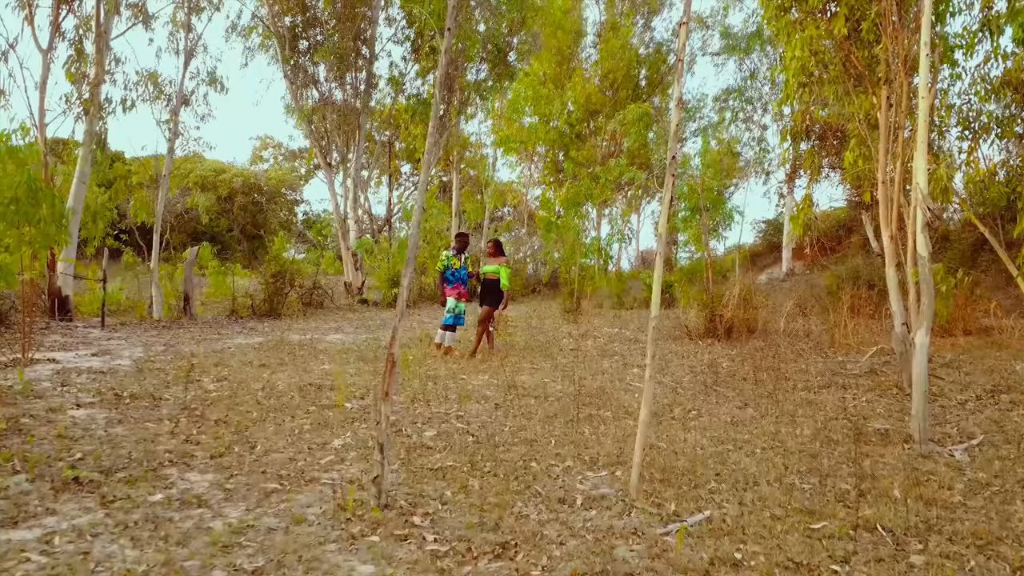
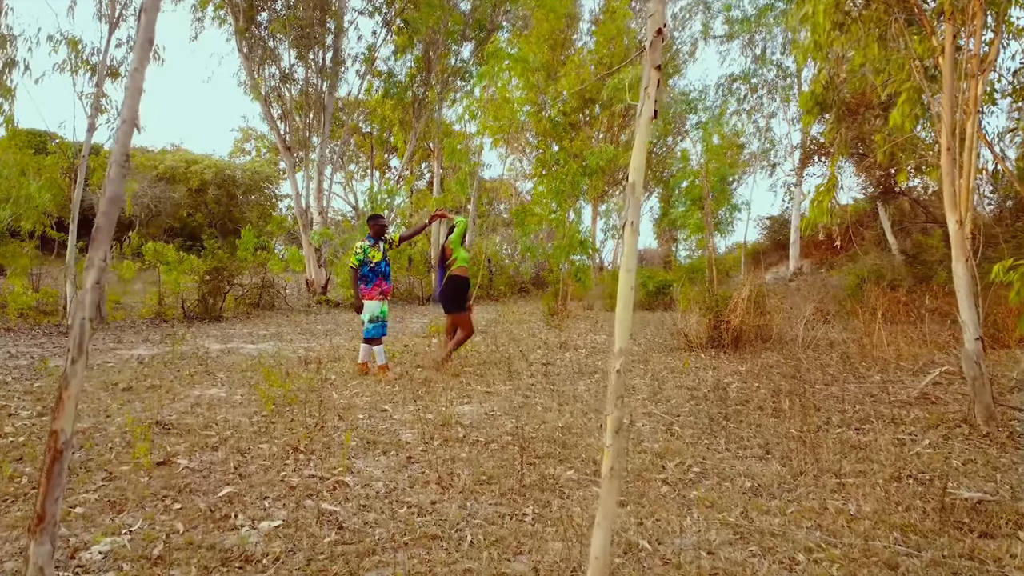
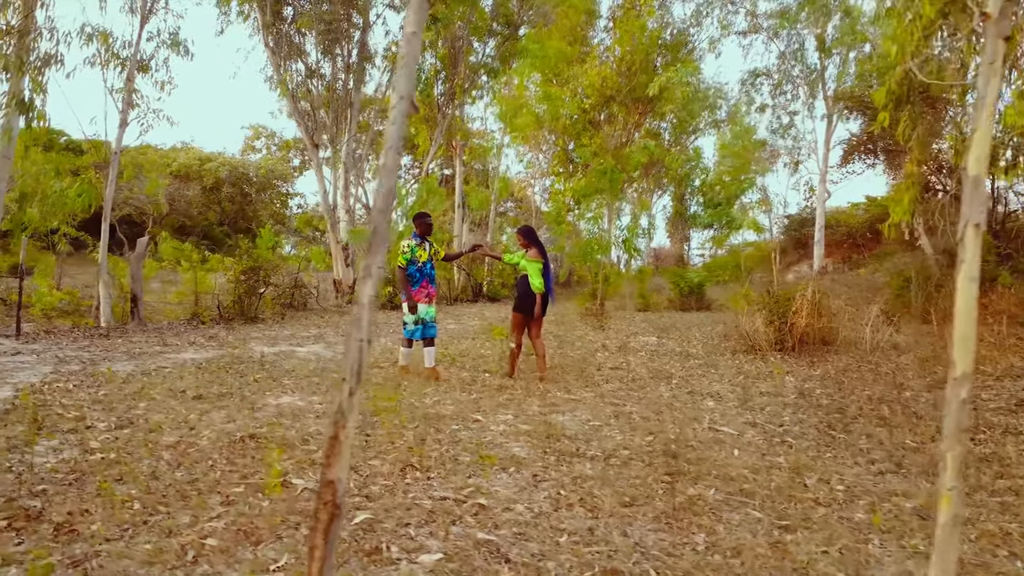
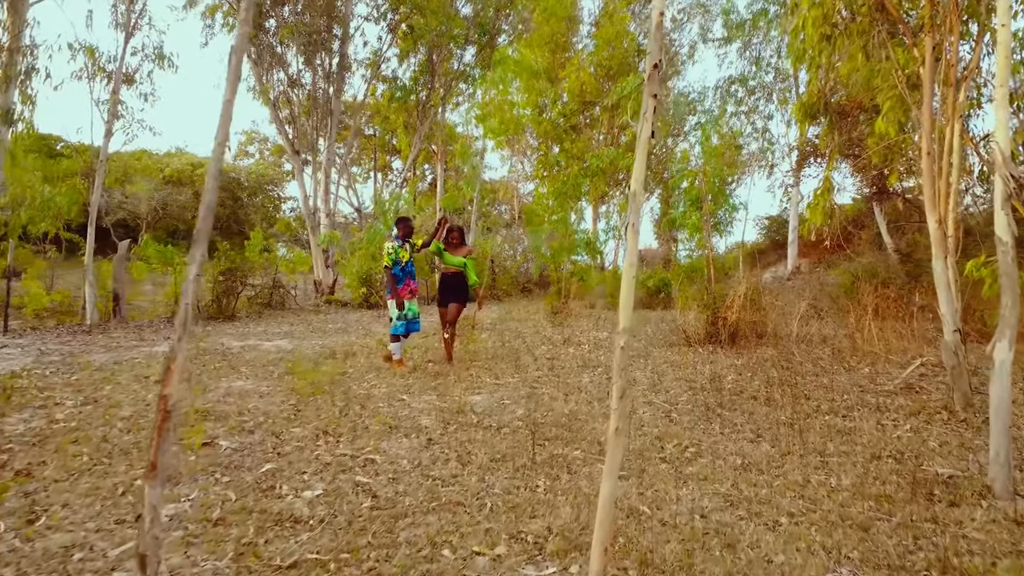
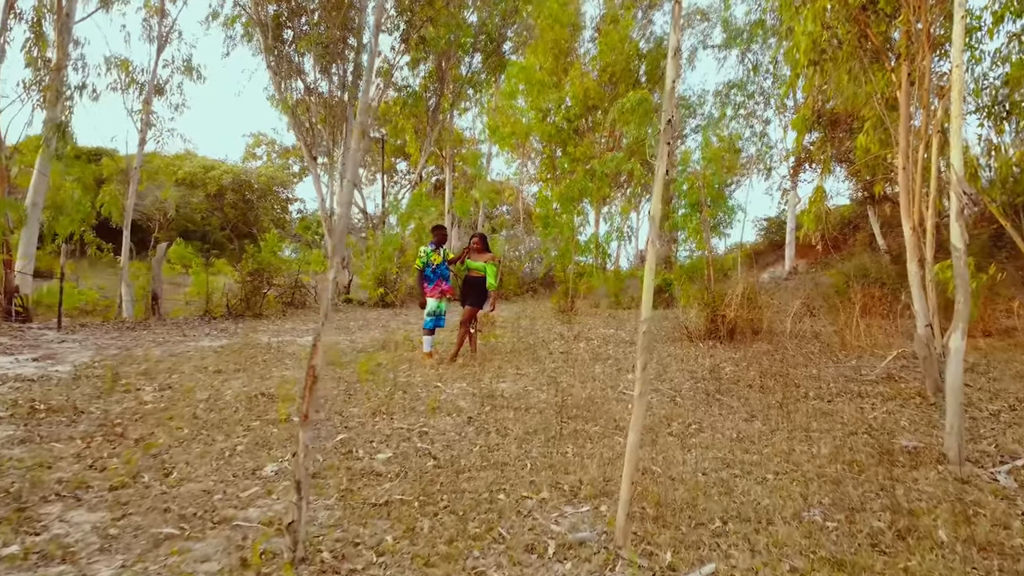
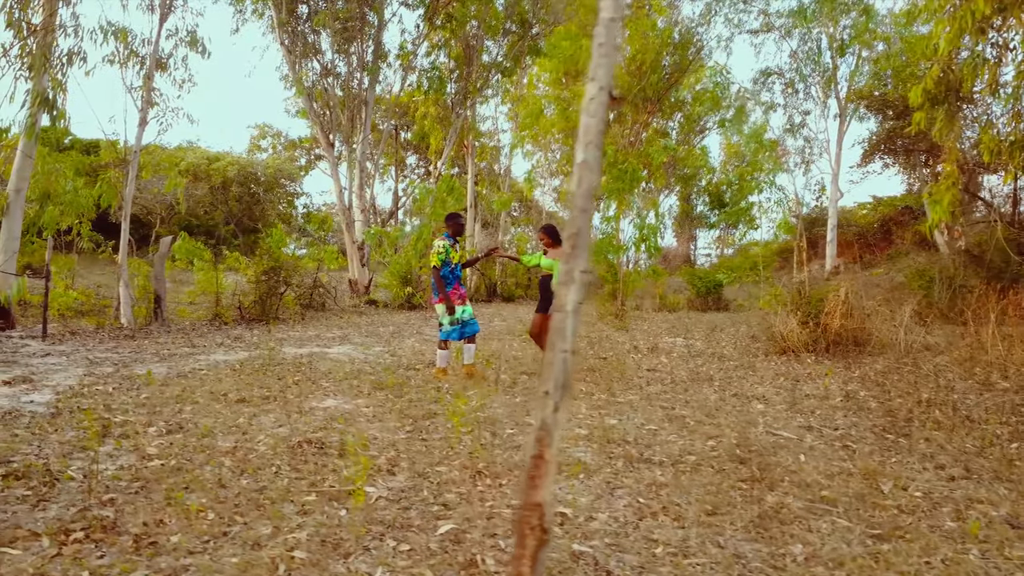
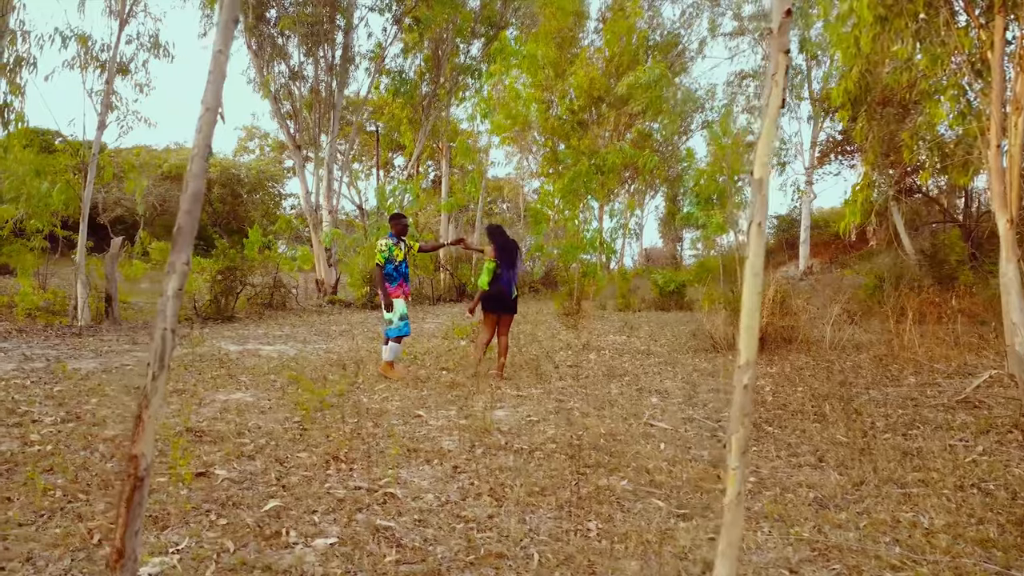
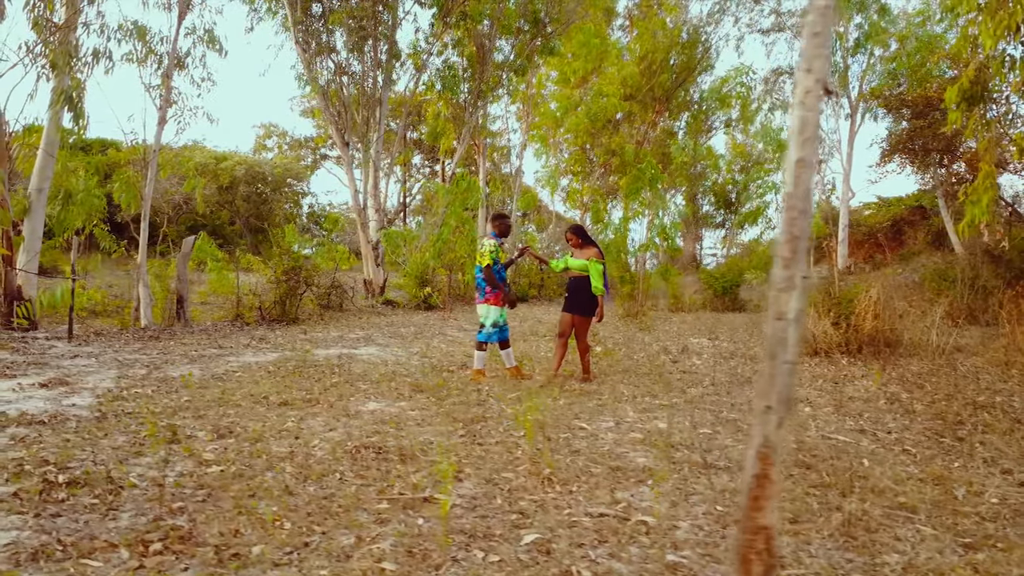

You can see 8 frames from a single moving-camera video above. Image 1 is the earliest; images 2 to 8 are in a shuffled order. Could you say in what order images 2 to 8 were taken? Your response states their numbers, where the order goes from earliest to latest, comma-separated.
5, 4, 2, 7, 3, 6, 8
